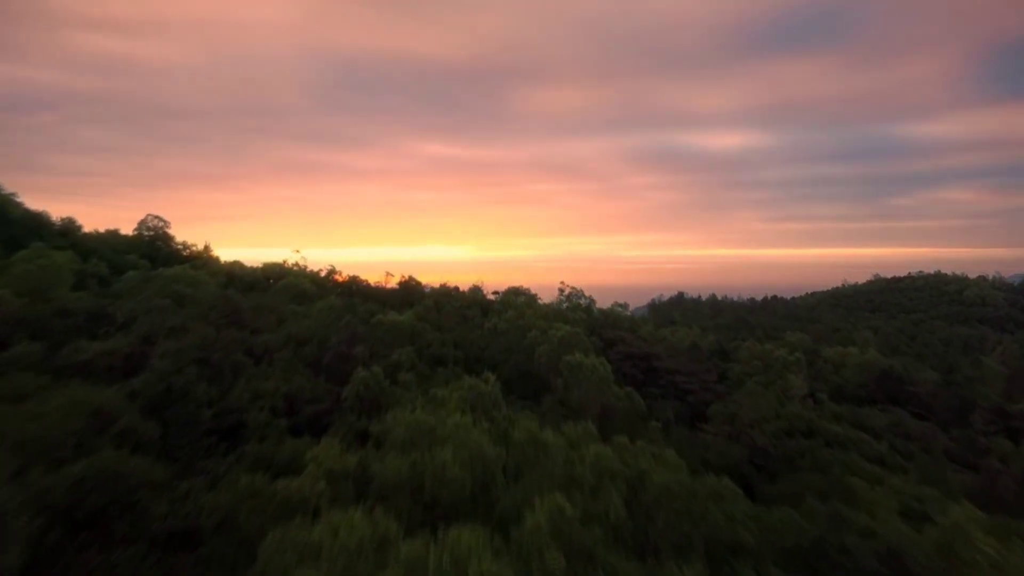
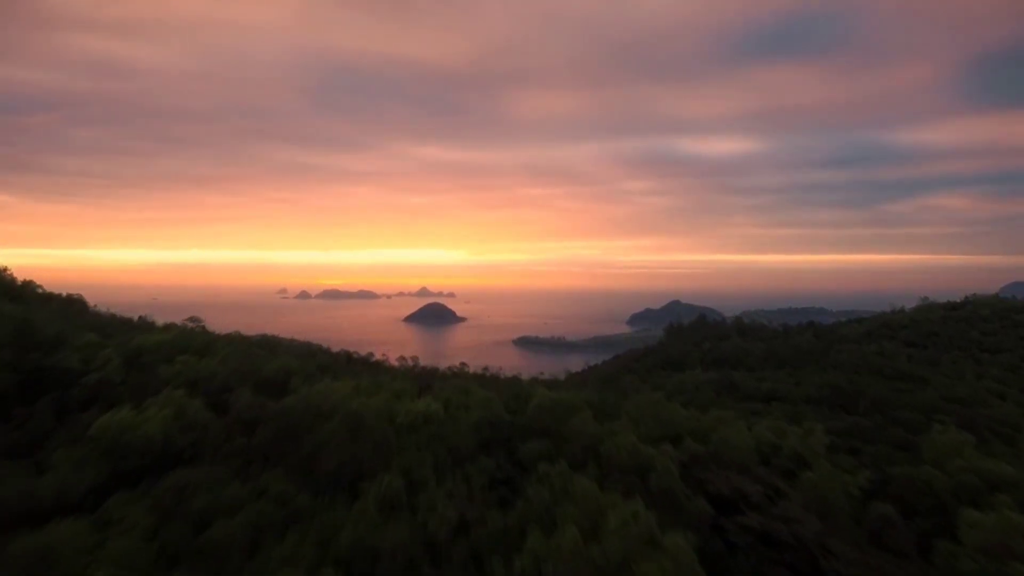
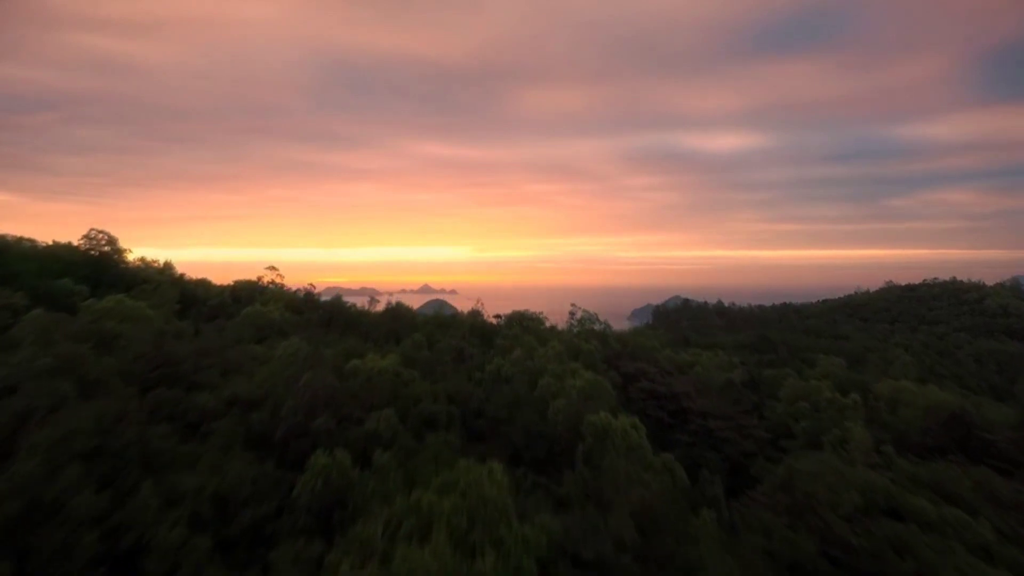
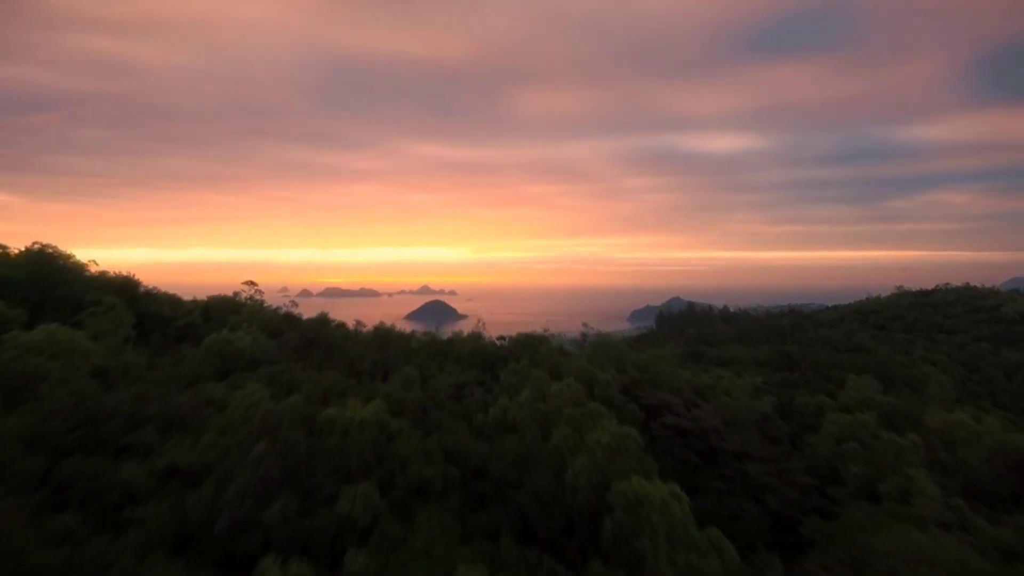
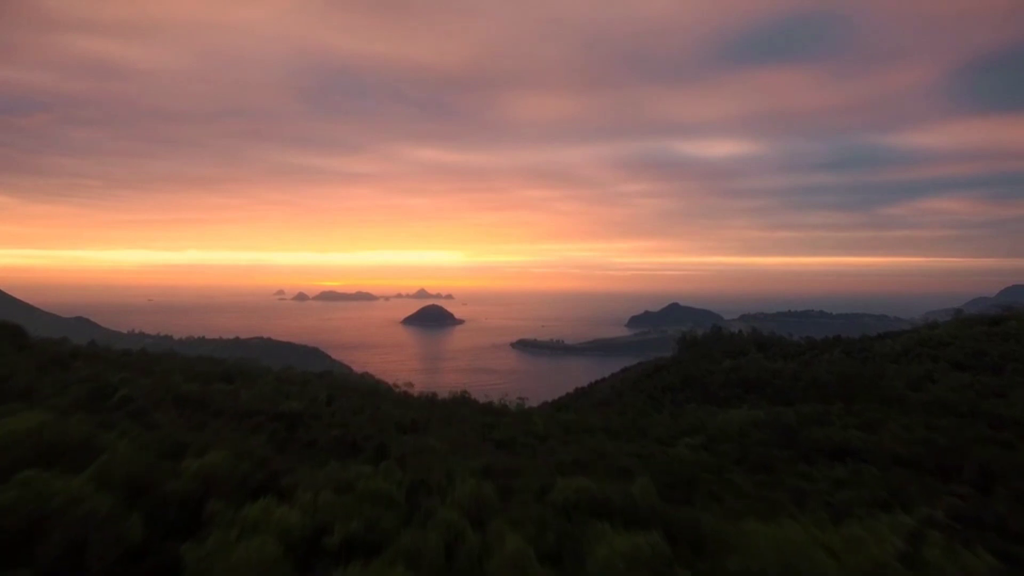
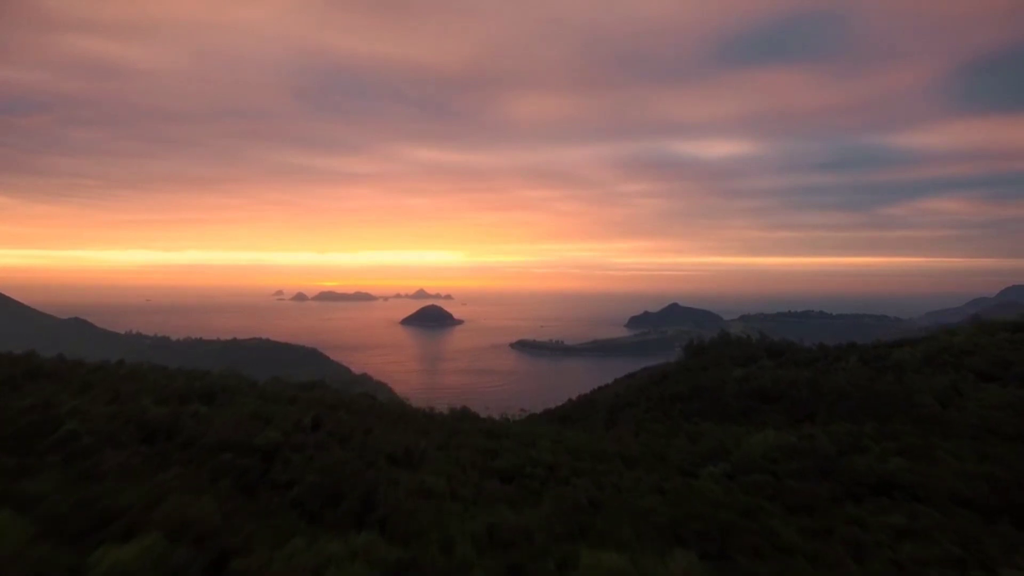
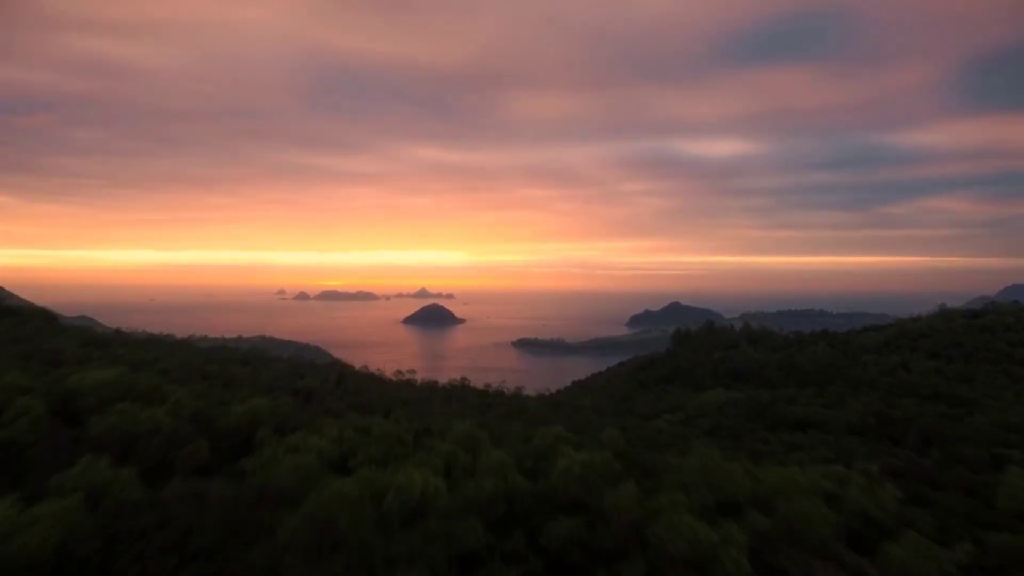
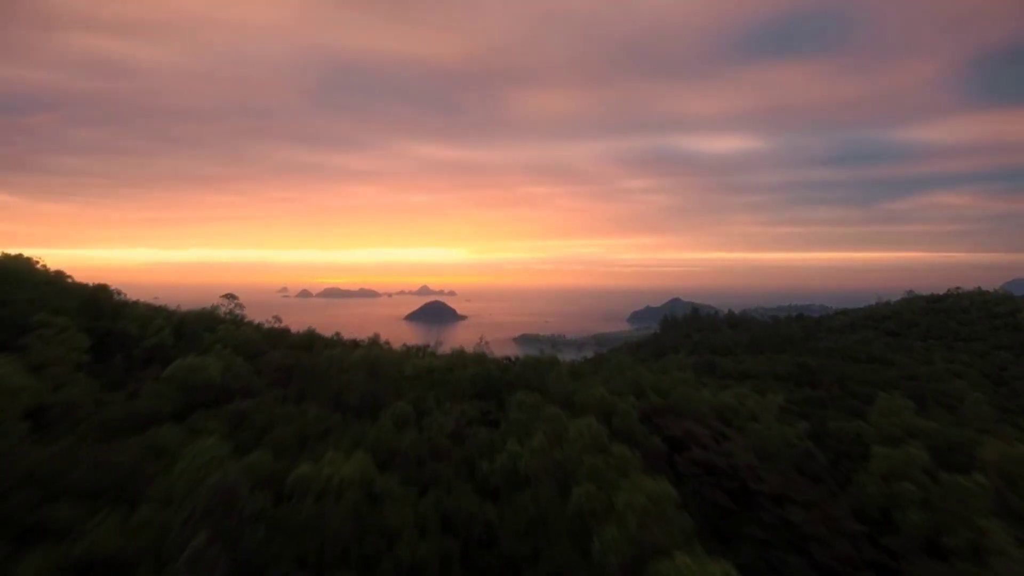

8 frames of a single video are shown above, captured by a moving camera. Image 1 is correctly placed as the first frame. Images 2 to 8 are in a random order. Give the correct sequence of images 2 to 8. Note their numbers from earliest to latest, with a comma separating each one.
3, 4, 8, 2, 7, 5, 6
